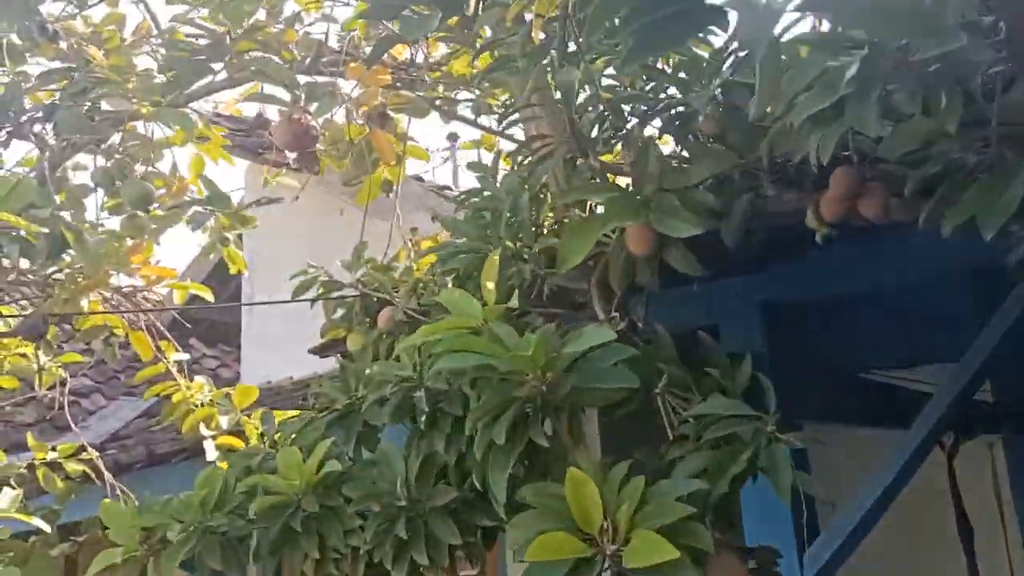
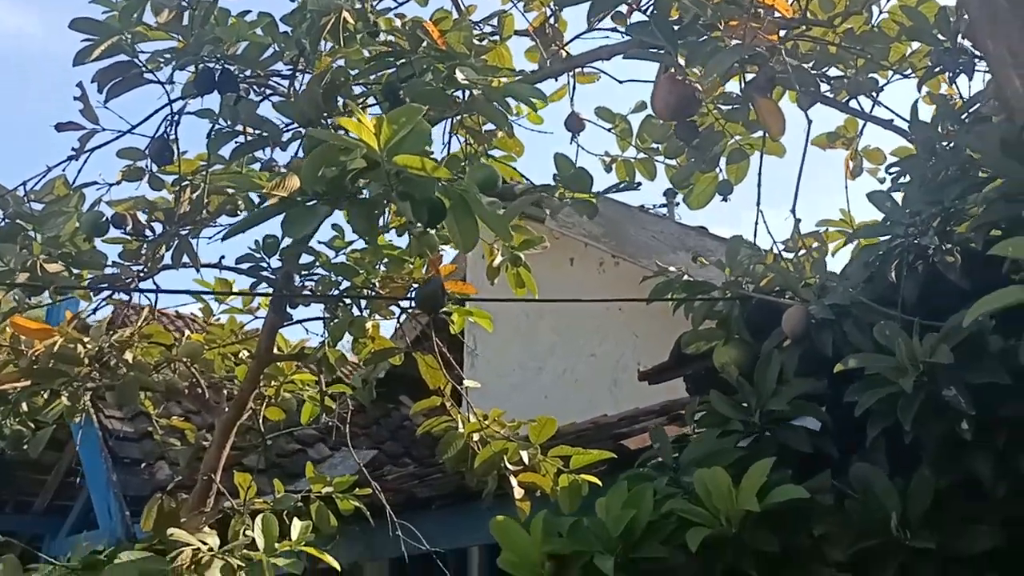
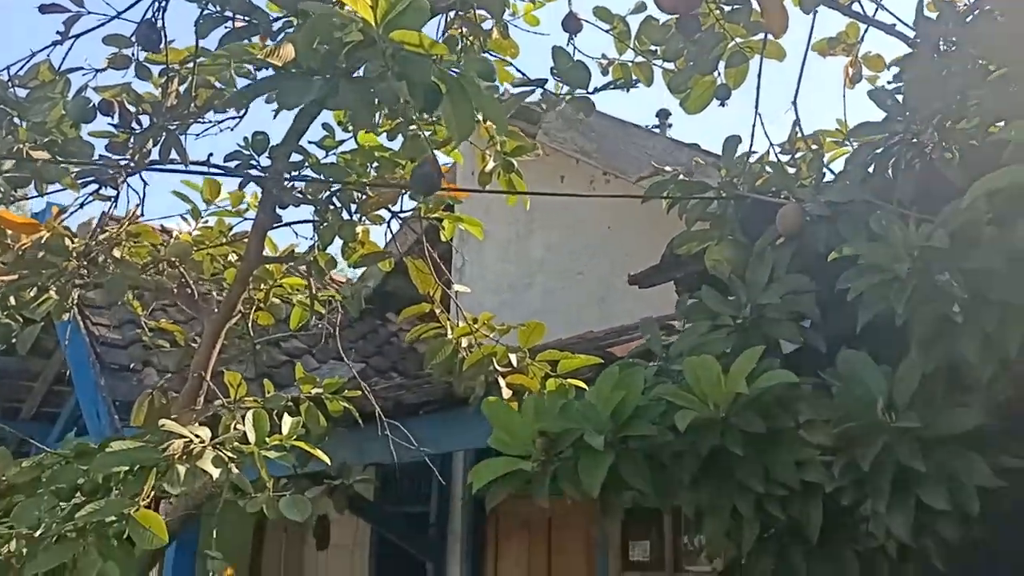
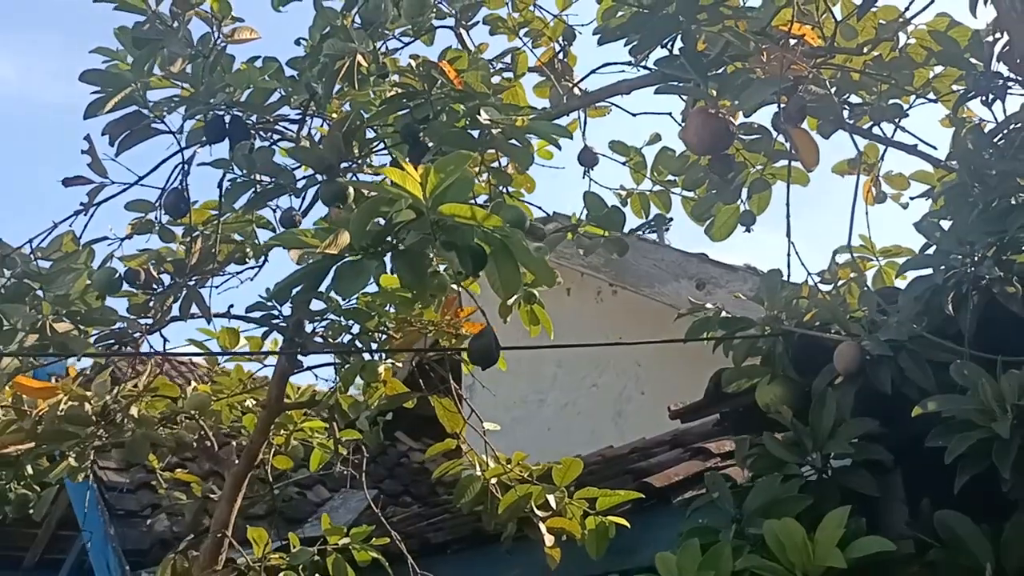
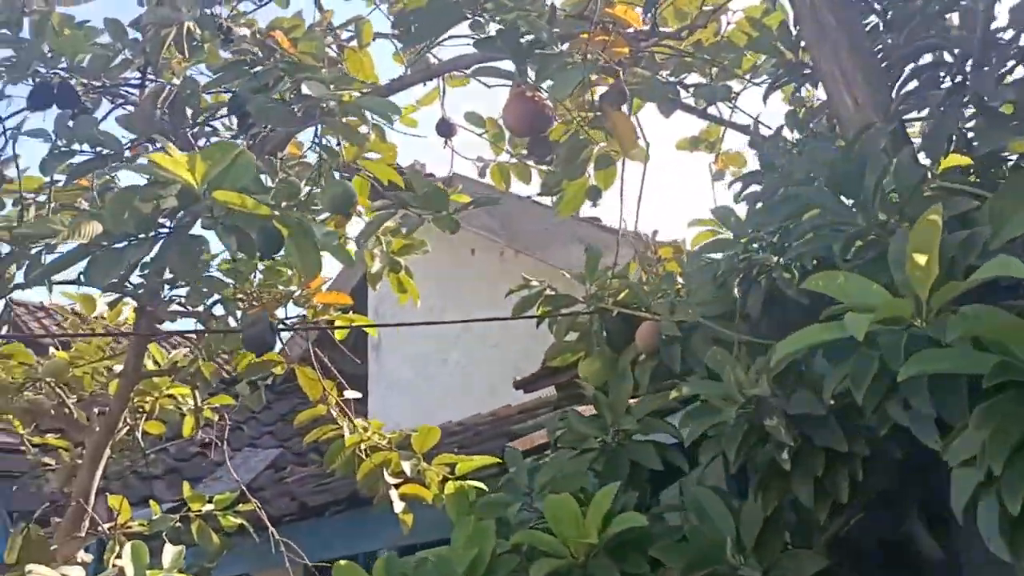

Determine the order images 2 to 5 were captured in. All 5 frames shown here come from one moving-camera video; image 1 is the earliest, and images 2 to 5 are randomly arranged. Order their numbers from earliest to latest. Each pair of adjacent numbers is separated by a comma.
5, 4, 2, 3
